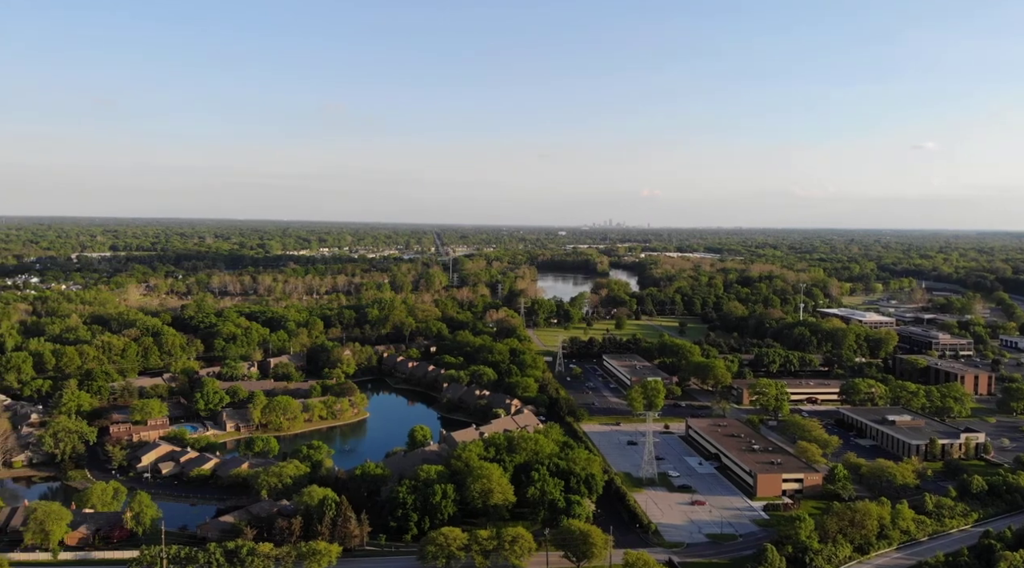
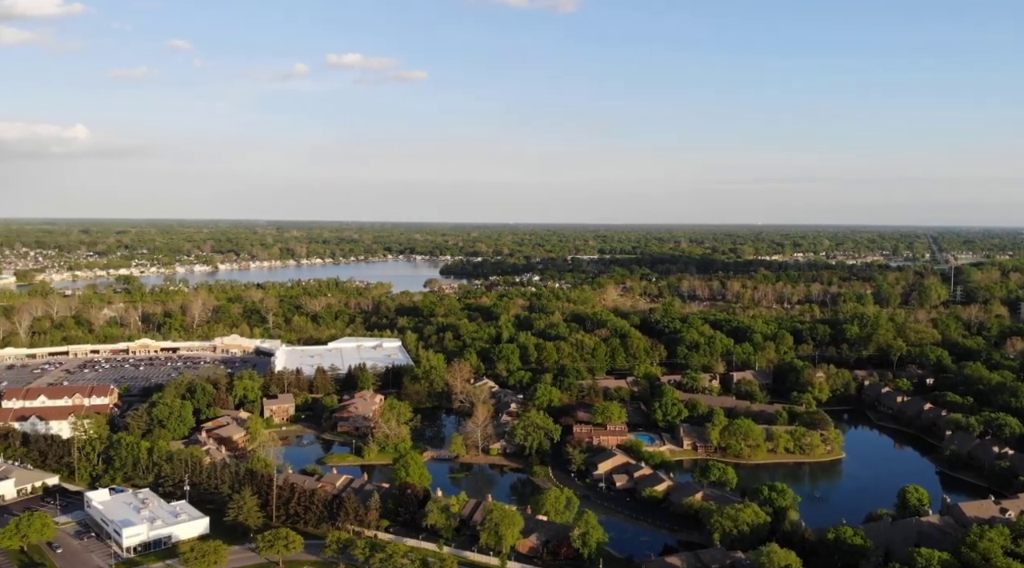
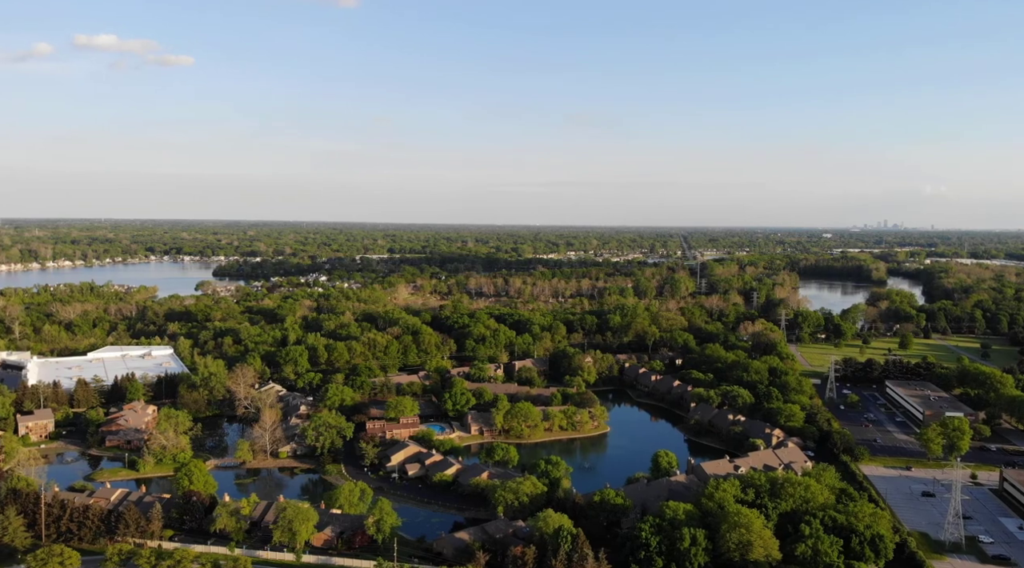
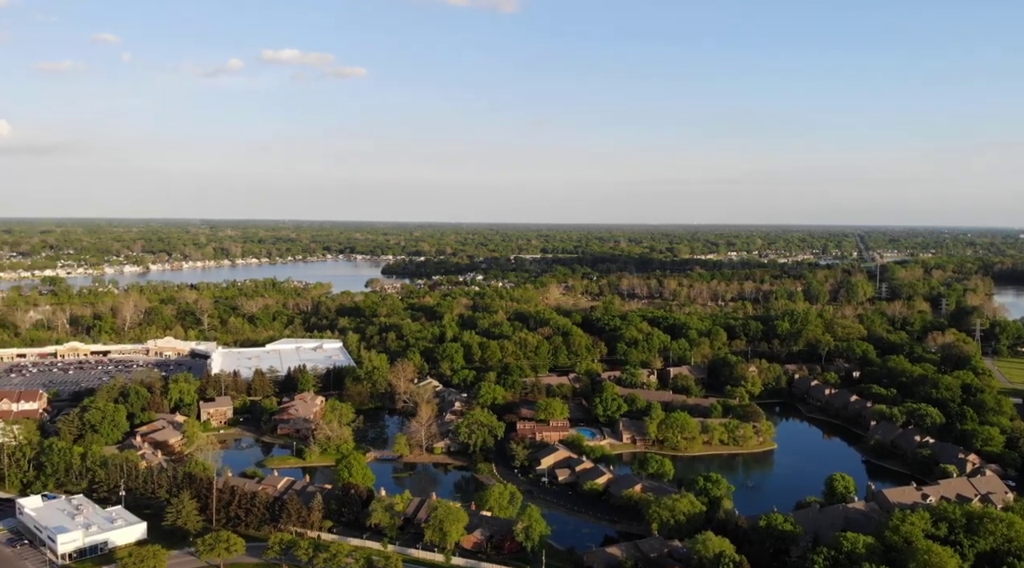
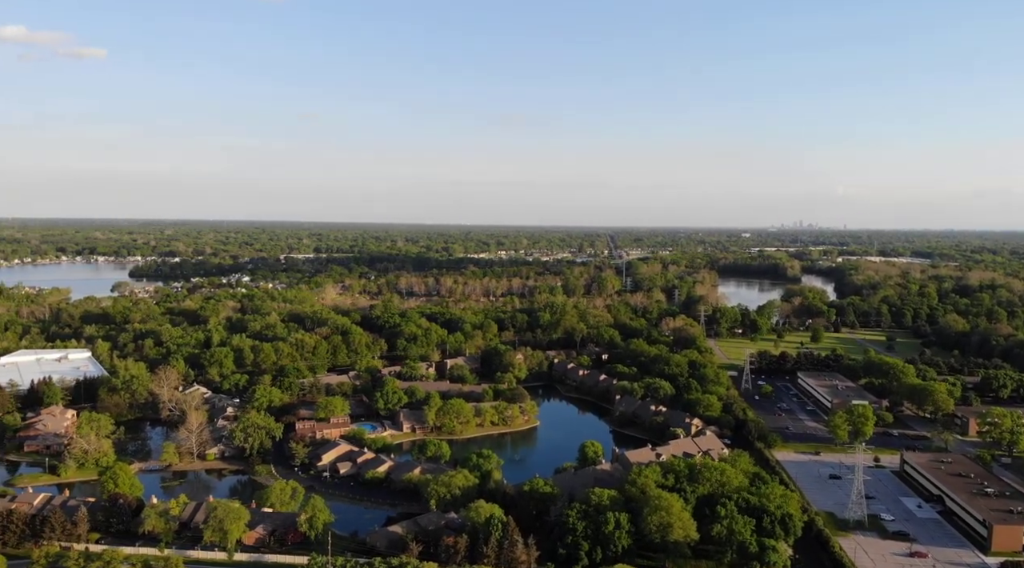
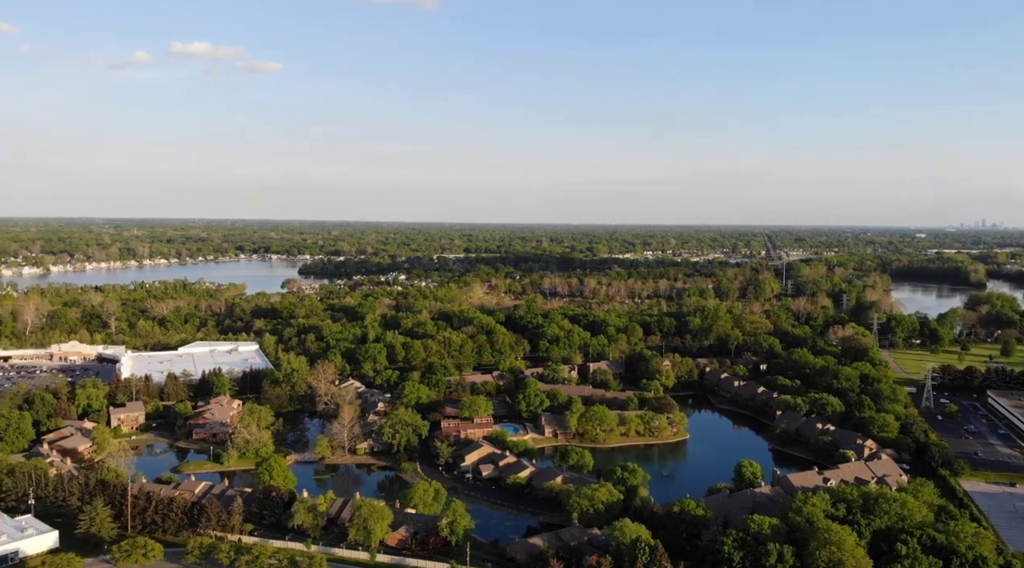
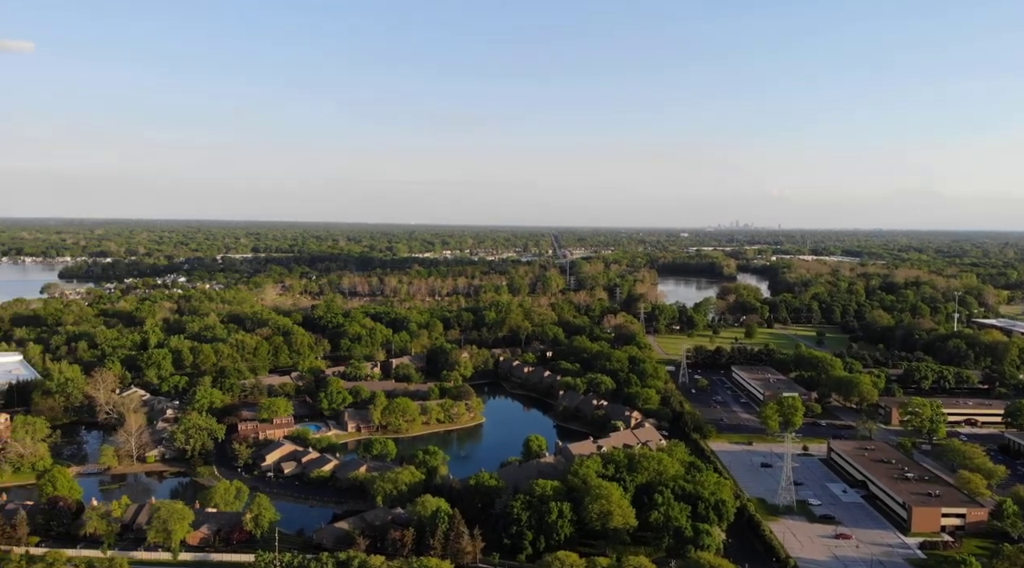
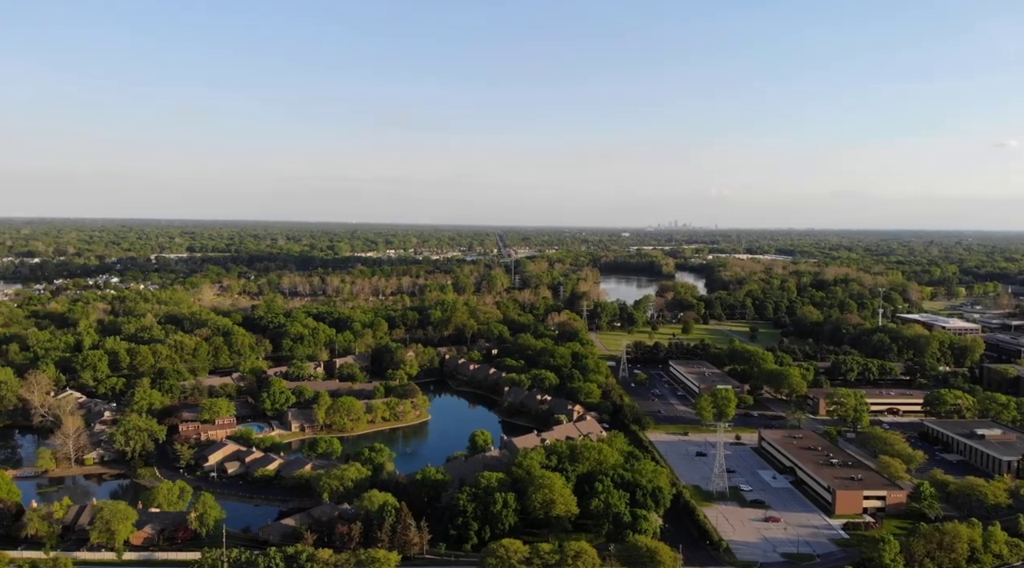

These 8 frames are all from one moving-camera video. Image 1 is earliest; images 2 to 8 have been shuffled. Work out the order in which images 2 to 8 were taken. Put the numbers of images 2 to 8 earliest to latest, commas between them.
8, 7, 5, 3, 6, 4, 2
